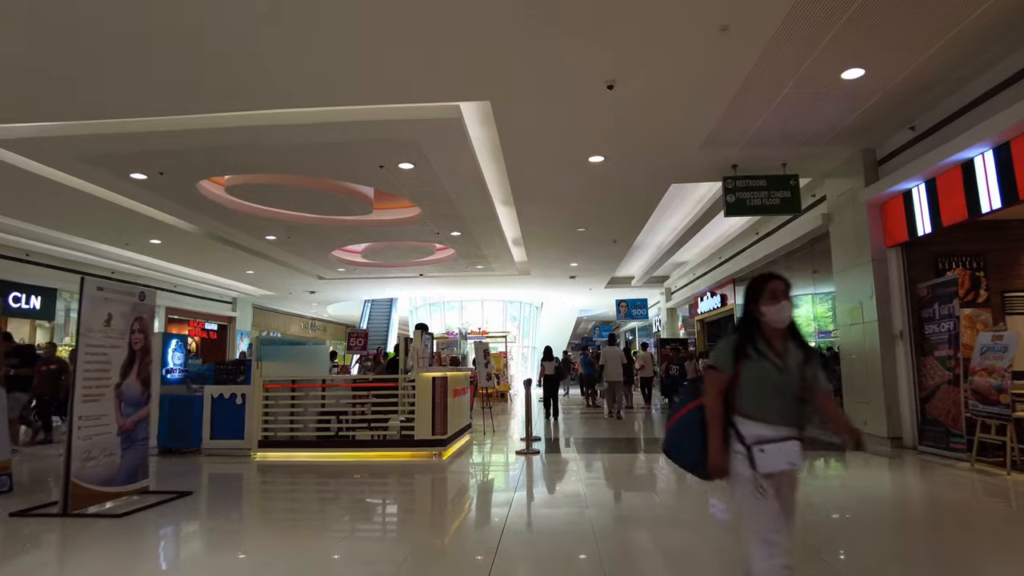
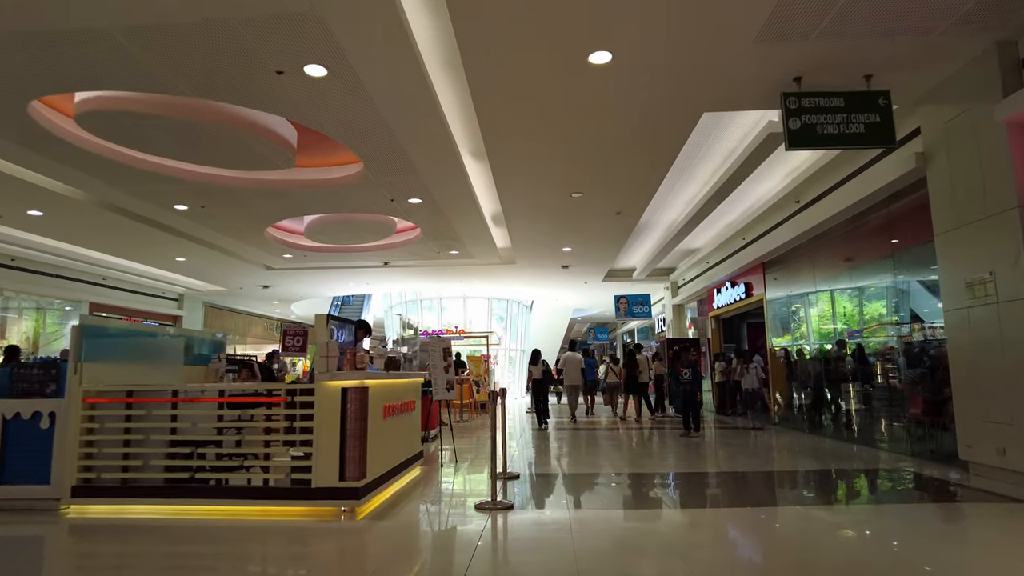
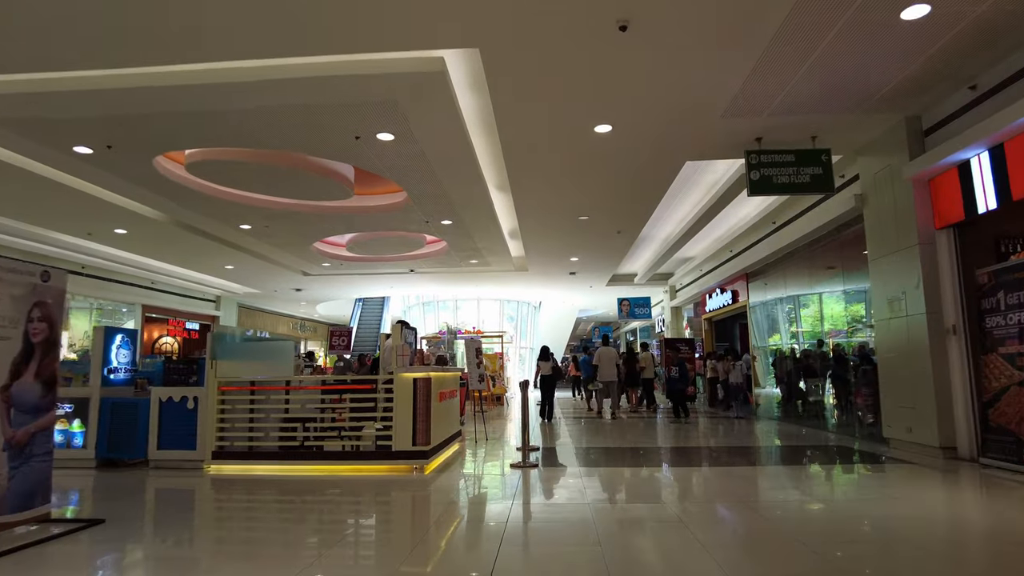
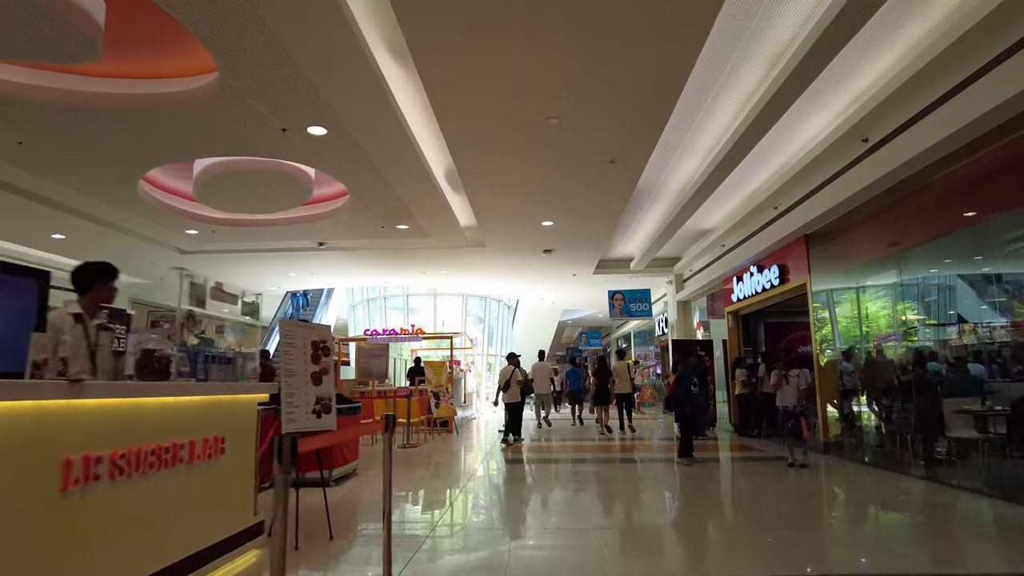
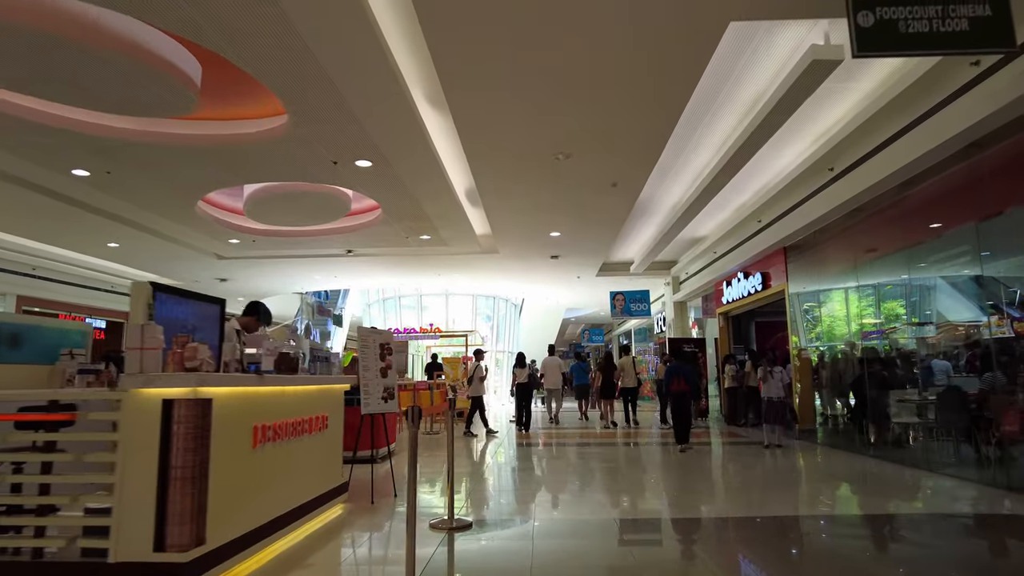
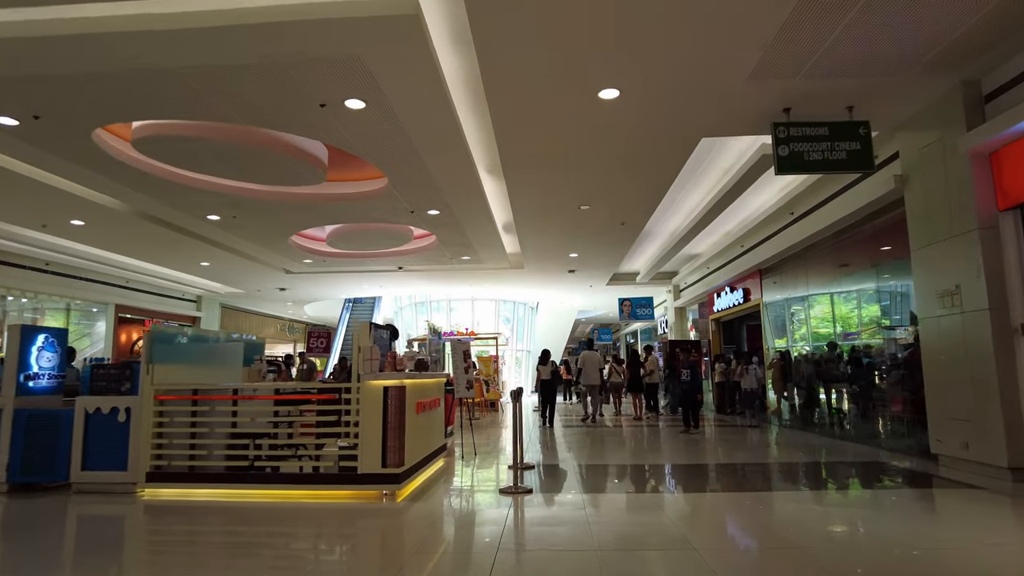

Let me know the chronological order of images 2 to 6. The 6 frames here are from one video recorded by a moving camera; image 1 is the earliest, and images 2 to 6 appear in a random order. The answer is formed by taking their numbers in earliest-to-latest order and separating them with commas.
3, 6, 2, 5, 4
